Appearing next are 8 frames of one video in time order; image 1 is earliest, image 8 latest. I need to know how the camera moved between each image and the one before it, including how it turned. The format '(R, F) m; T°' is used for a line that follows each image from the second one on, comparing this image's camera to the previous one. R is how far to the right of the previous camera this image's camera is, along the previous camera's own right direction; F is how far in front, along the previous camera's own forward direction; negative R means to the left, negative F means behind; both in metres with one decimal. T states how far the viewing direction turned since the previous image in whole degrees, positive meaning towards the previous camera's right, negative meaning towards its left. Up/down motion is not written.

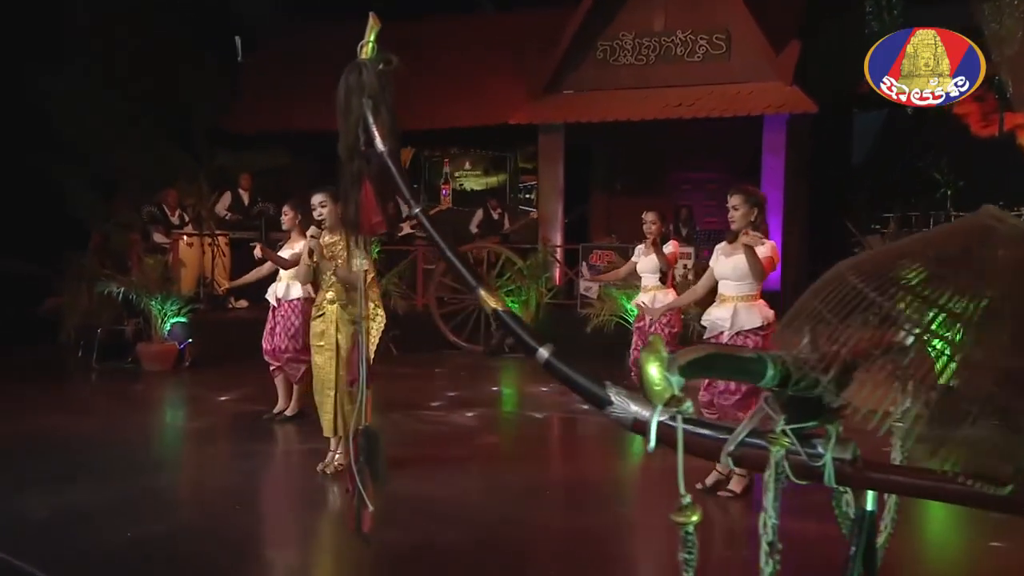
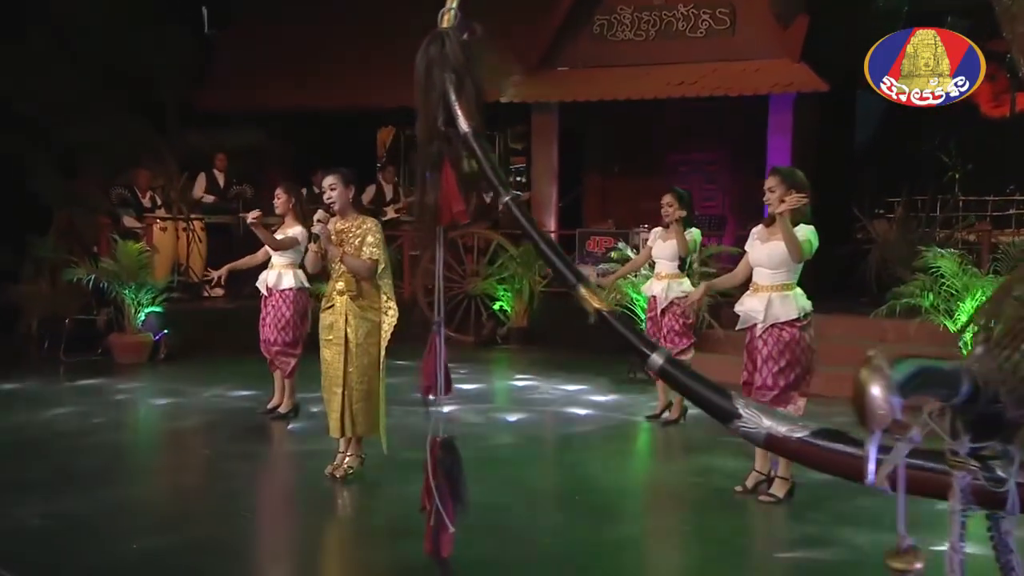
(-0.3, +0.5) m; +2°
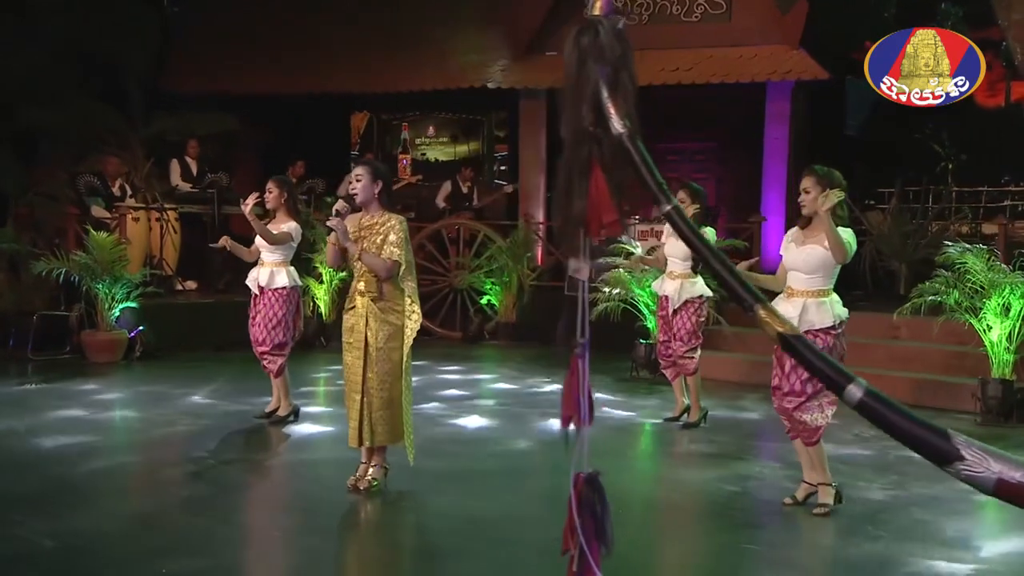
(-0.5, +0.3) m; +4°
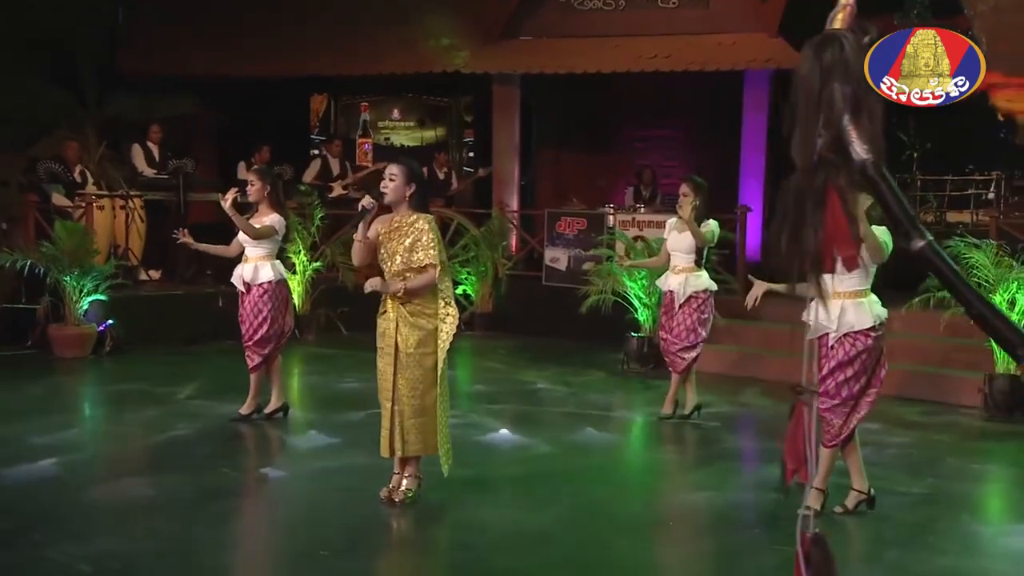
(-0.7, +0.2) m; +5°
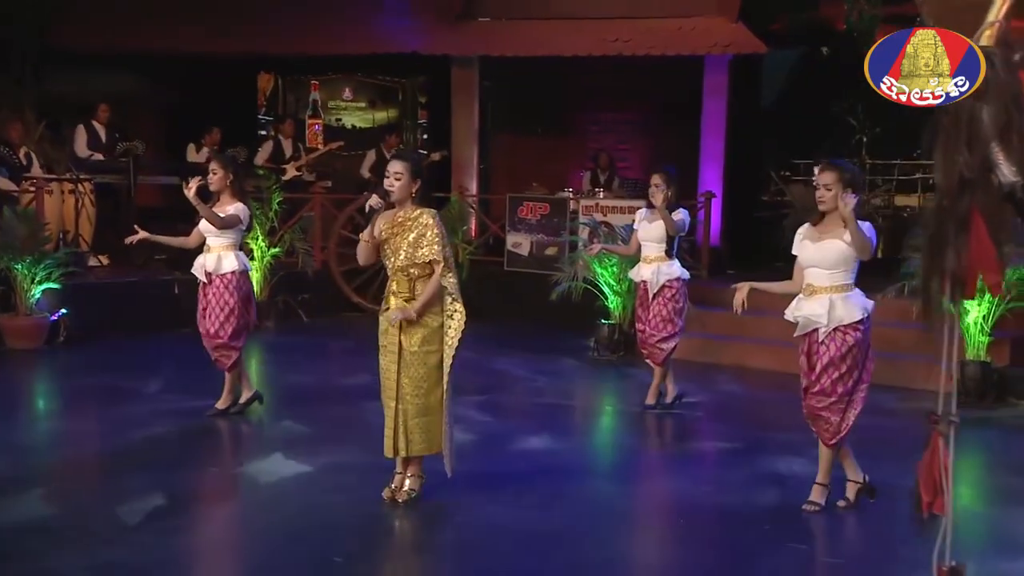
(-0.5, +0.1) m; +5°
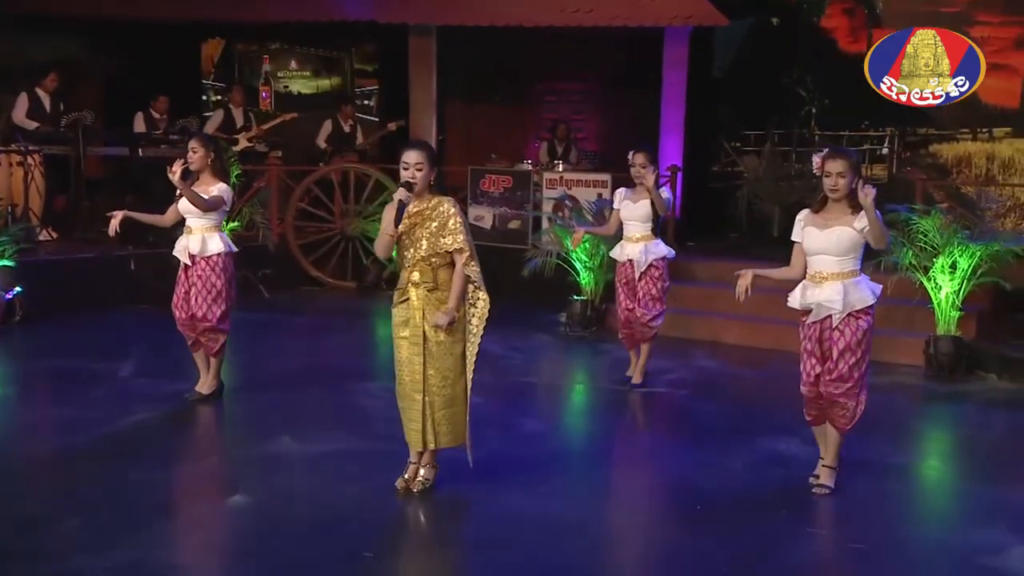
(-0.6, +0.1) m; +6°
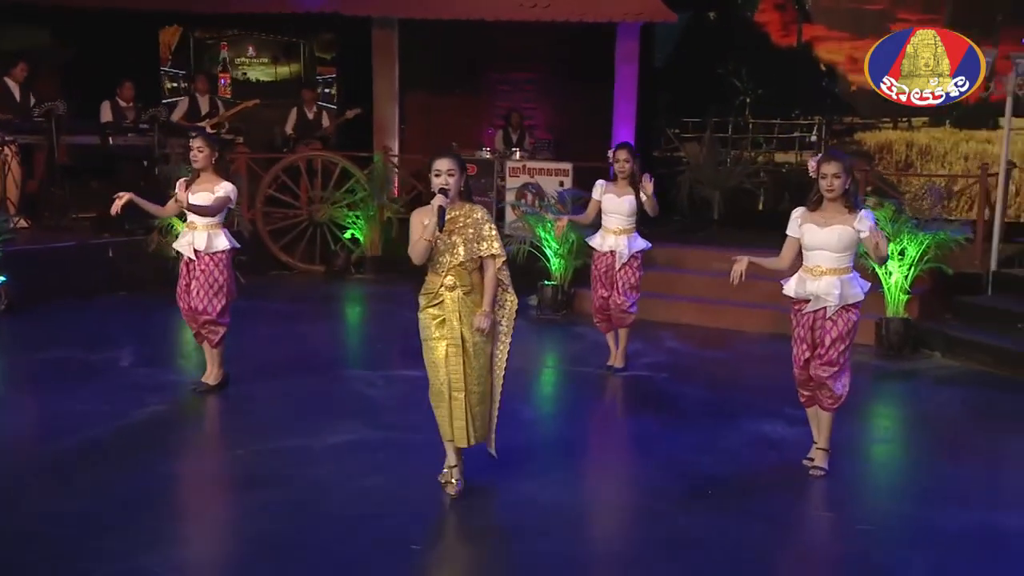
(-0.8, -0.3) m; +7°
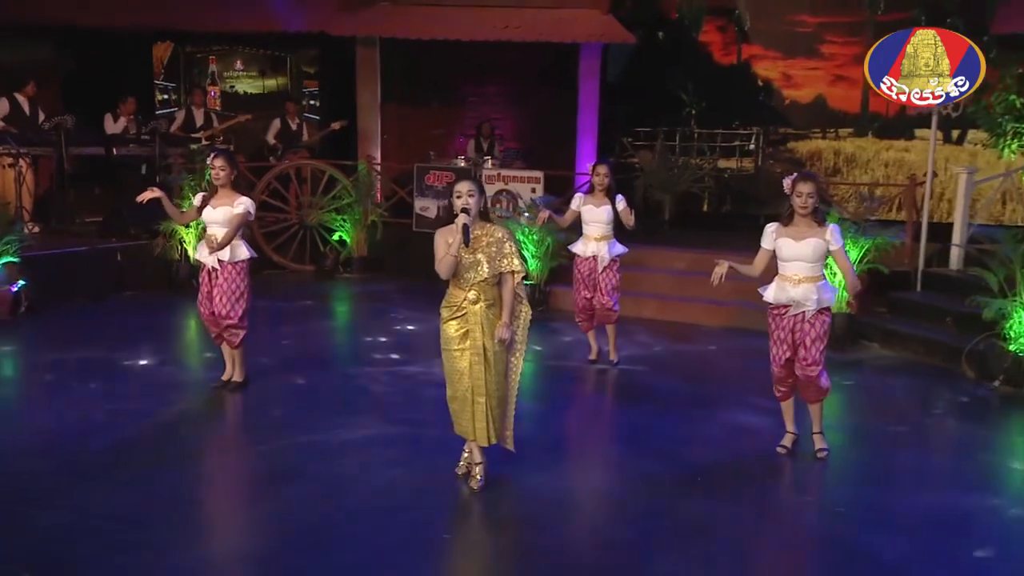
(-0.7, -0.8) m; +5°
